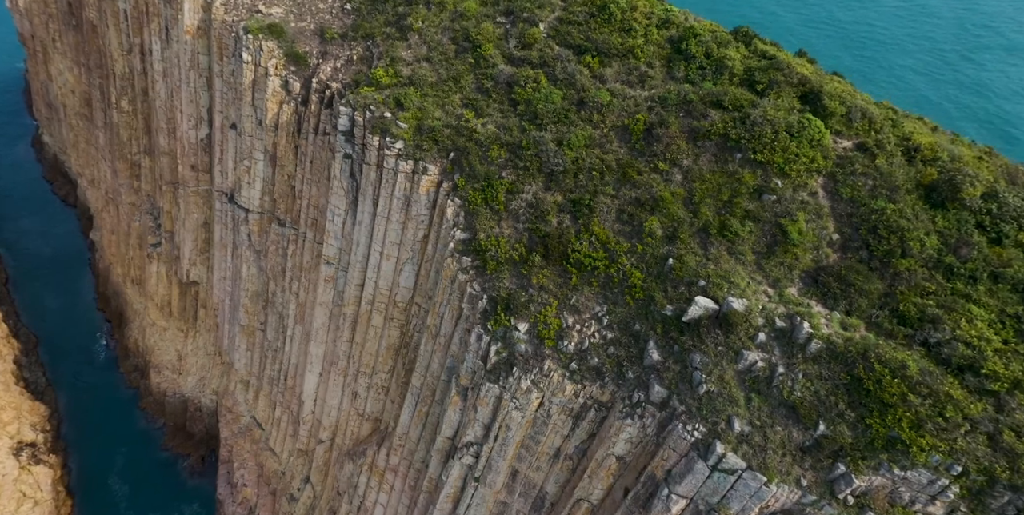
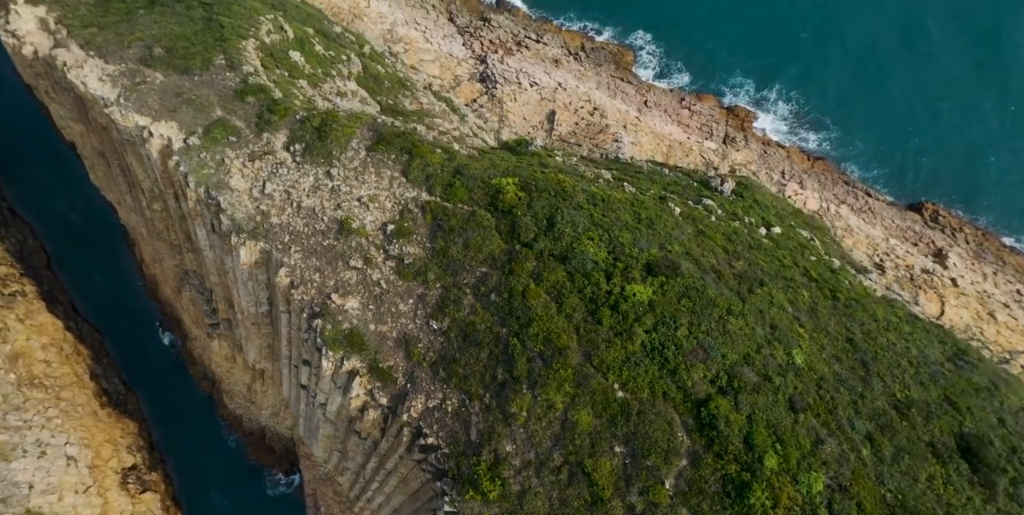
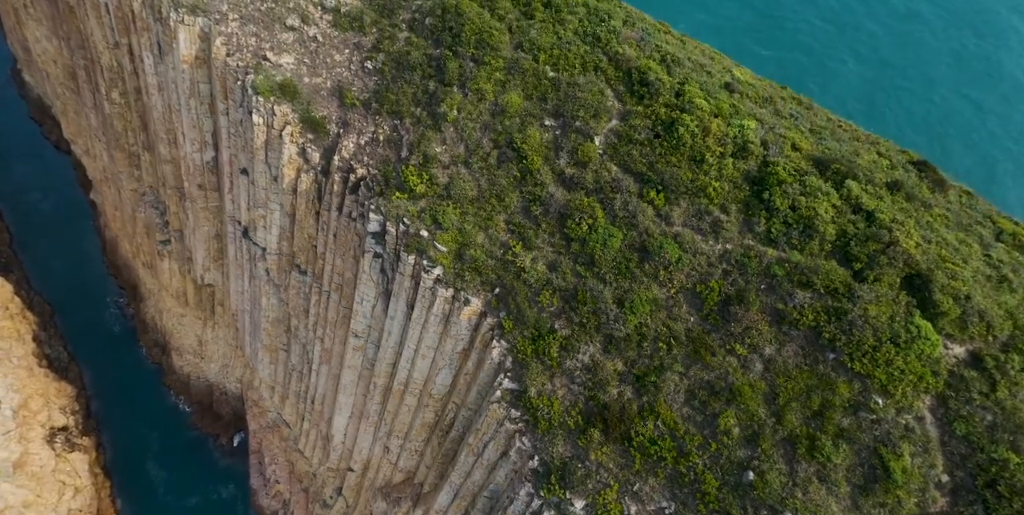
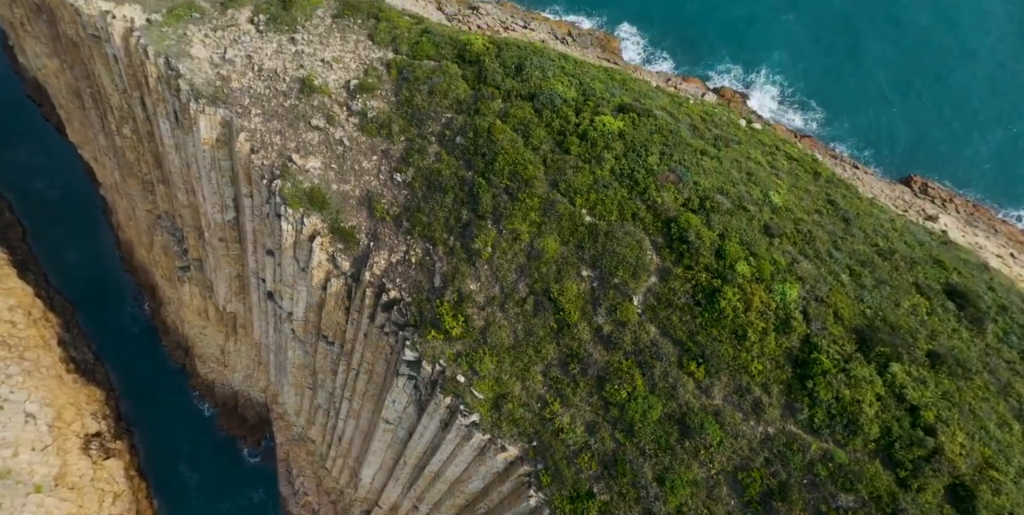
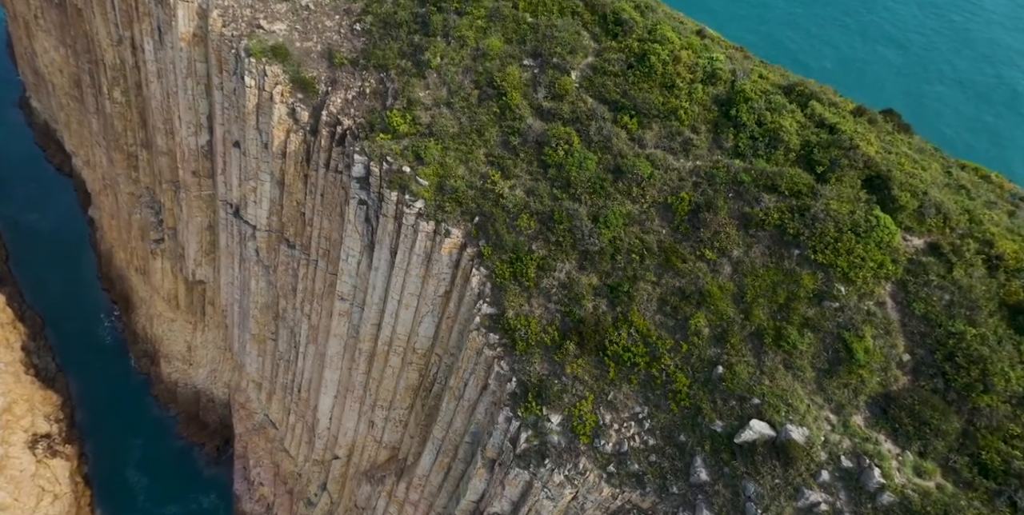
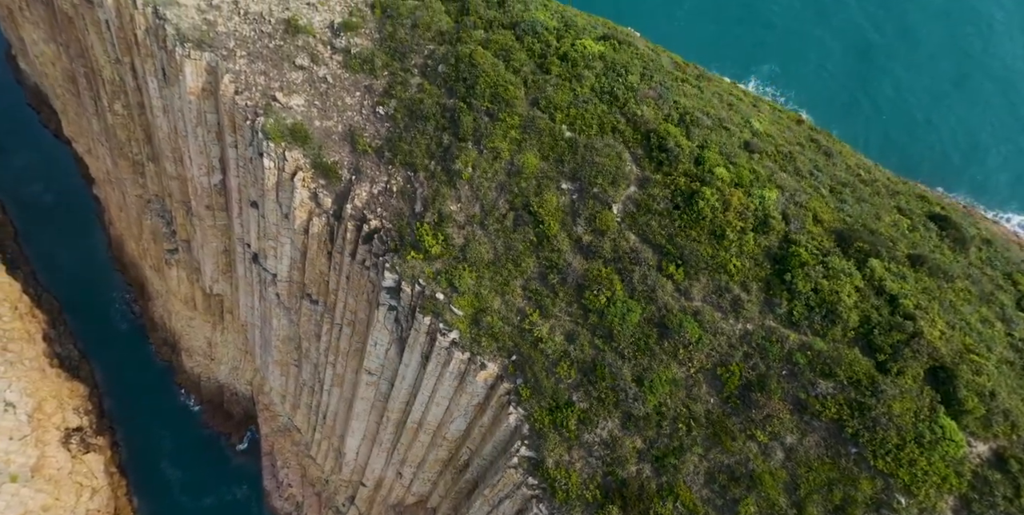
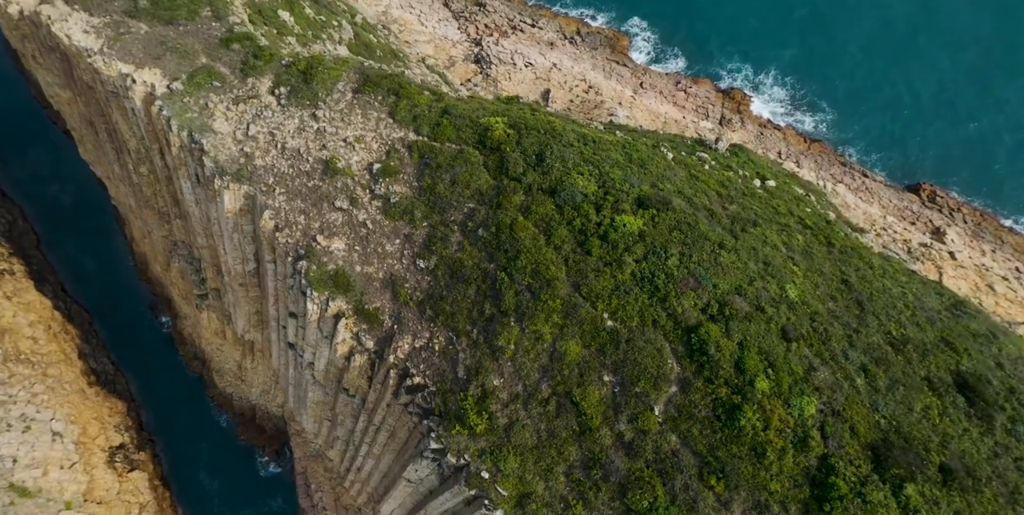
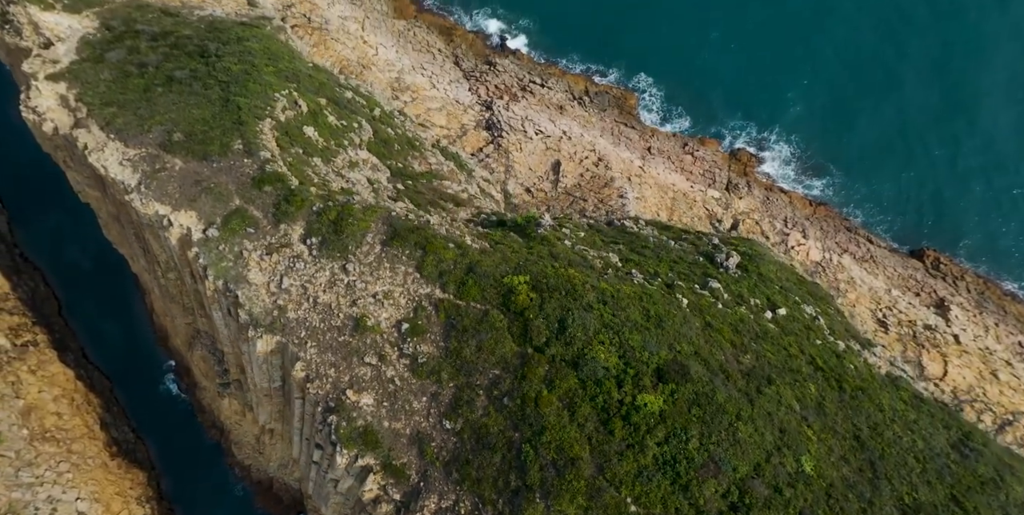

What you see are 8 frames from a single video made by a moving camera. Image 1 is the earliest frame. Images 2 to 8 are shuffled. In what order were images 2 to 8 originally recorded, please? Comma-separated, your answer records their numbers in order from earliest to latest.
5, 3, 6, 4, 7, 2, 8
